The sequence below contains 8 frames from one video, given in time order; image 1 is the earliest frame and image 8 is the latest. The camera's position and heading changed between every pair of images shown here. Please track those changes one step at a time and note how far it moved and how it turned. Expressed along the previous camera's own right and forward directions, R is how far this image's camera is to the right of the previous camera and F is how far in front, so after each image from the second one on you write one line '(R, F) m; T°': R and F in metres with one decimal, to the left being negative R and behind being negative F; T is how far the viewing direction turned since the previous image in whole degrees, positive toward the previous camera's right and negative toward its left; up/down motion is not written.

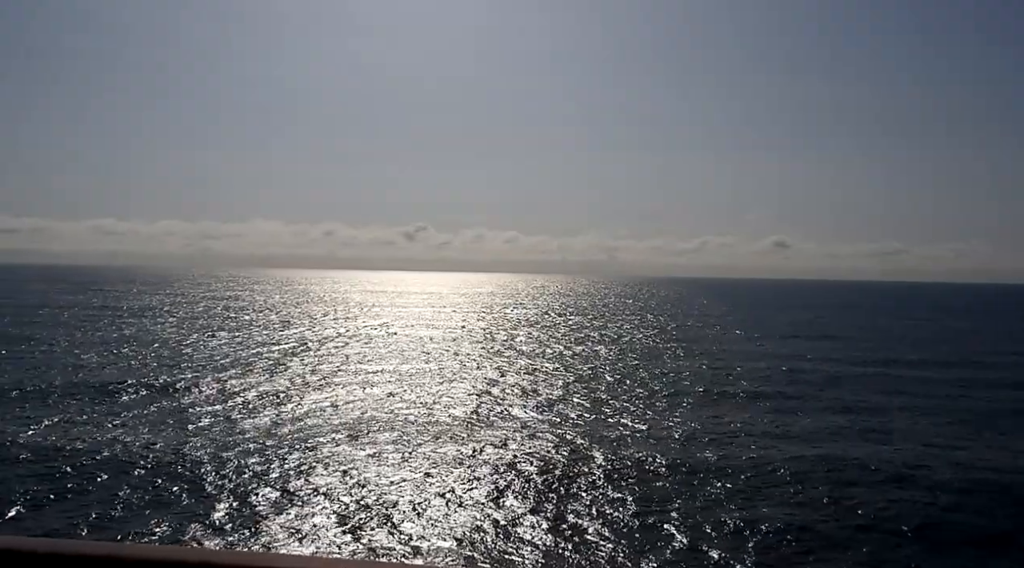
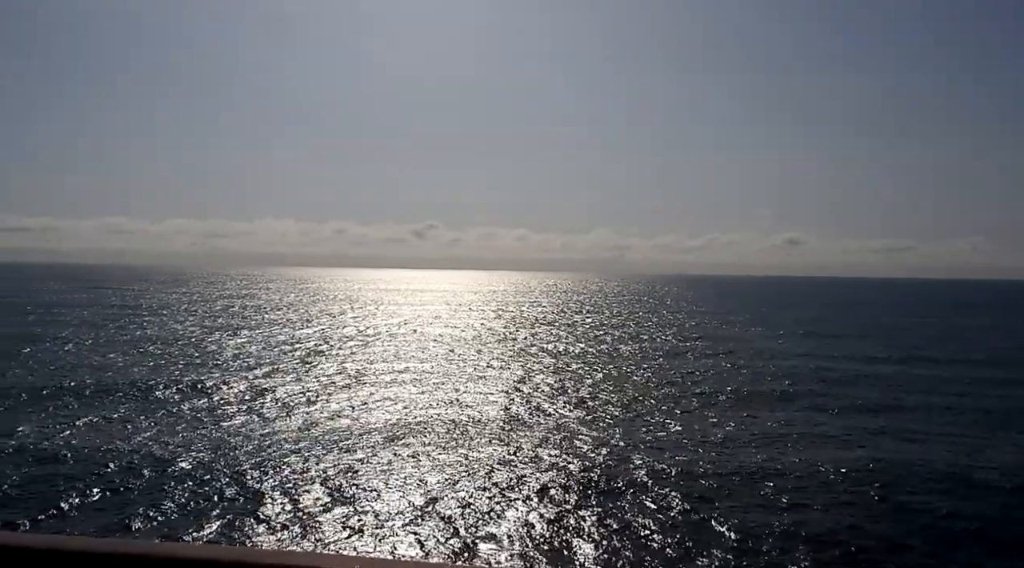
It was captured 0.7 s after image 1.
(-0.7, -0.1) m; -1°
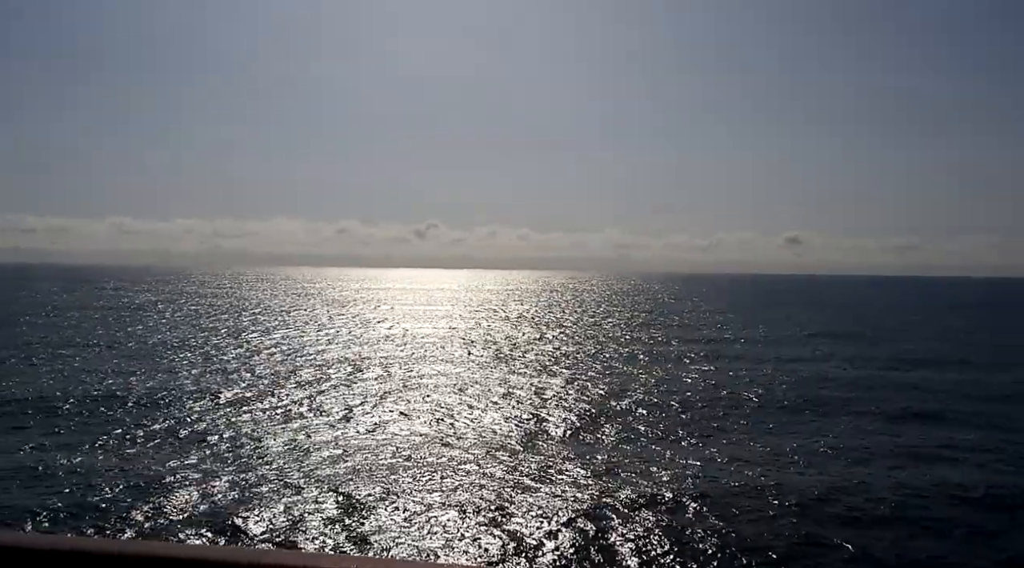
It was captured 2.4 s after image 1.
(-2.3, -0.4) m; 0°
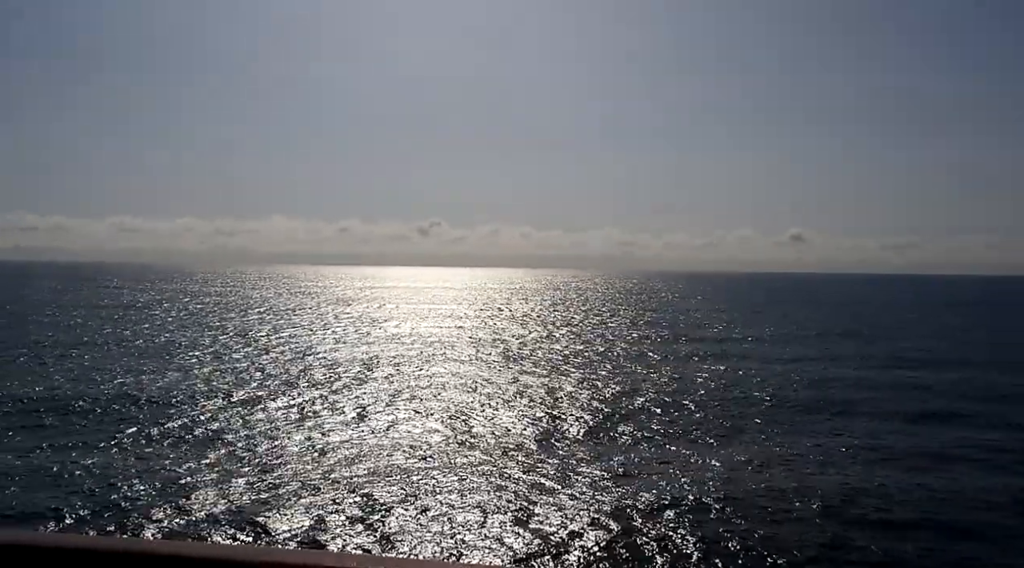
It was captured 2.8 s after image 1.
(+4.4, 0.0) m; 0°
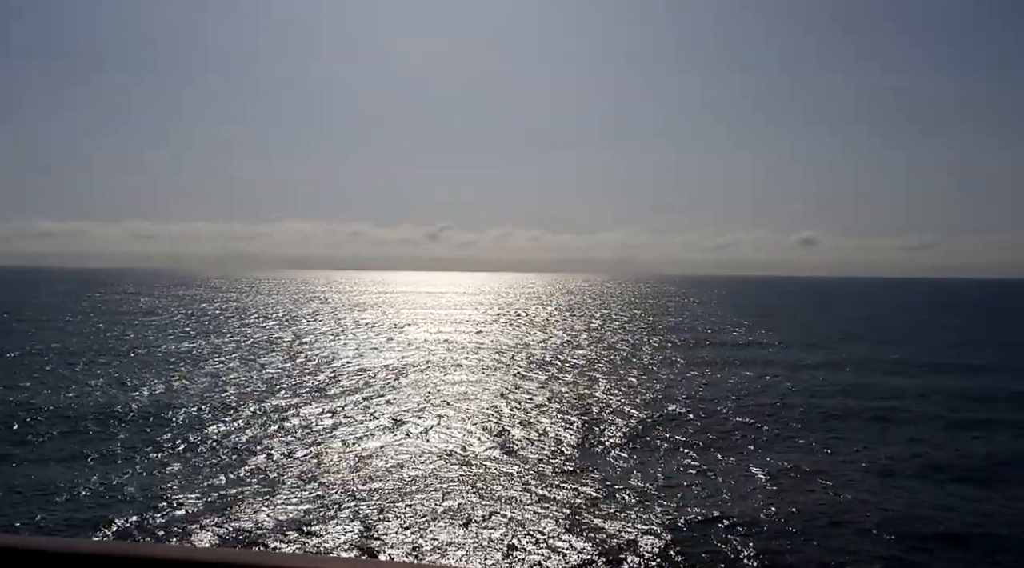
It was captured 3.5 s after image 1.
(-0.6, 0.0) m; -1°
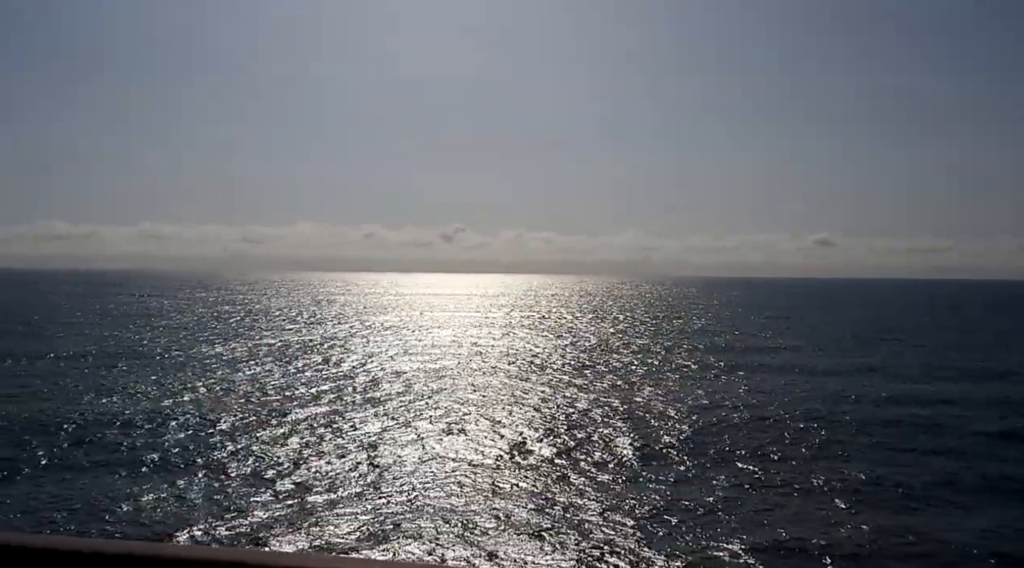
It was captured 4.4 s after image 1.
(-0.9, +0.1) m; -1°
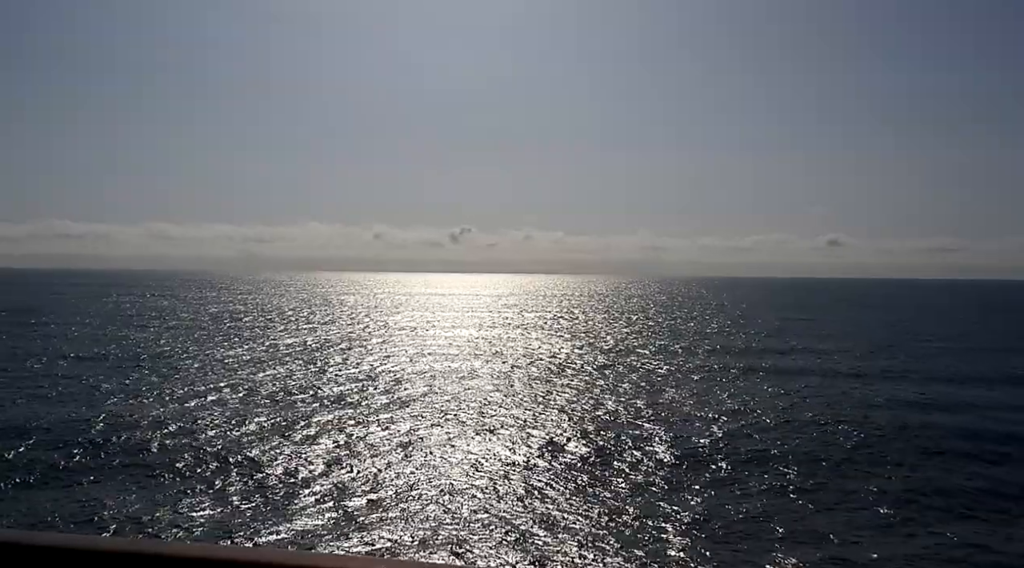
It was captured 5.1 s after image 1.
(-0.6, +0.1) m; -1°
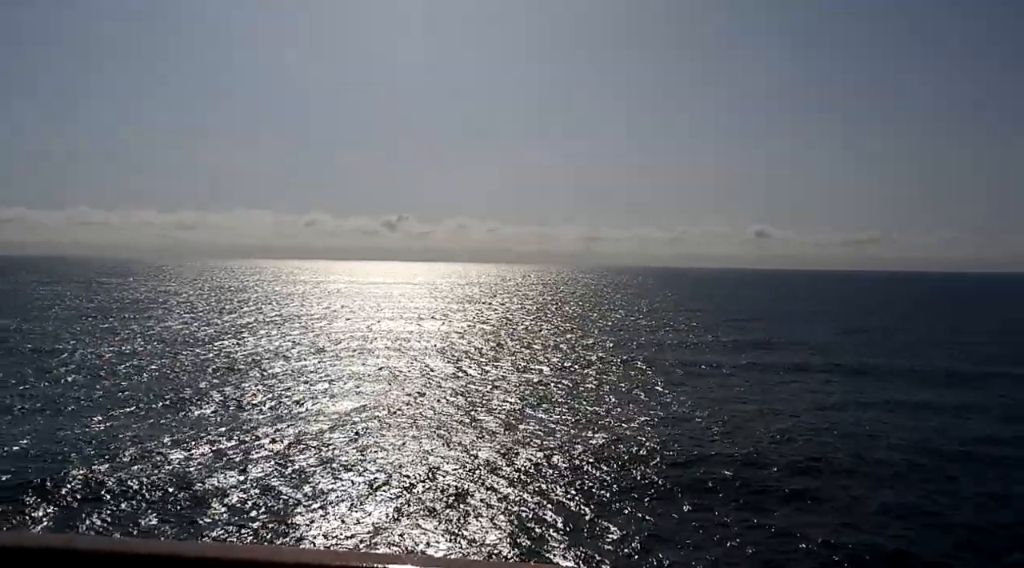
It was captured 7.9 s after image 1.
(-2.3, -0.1) m; +5°
